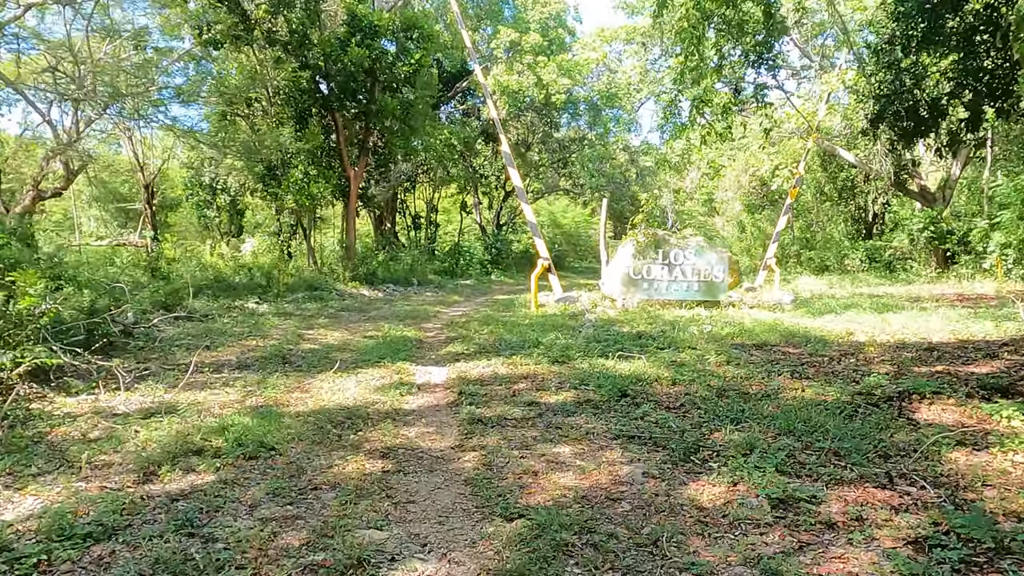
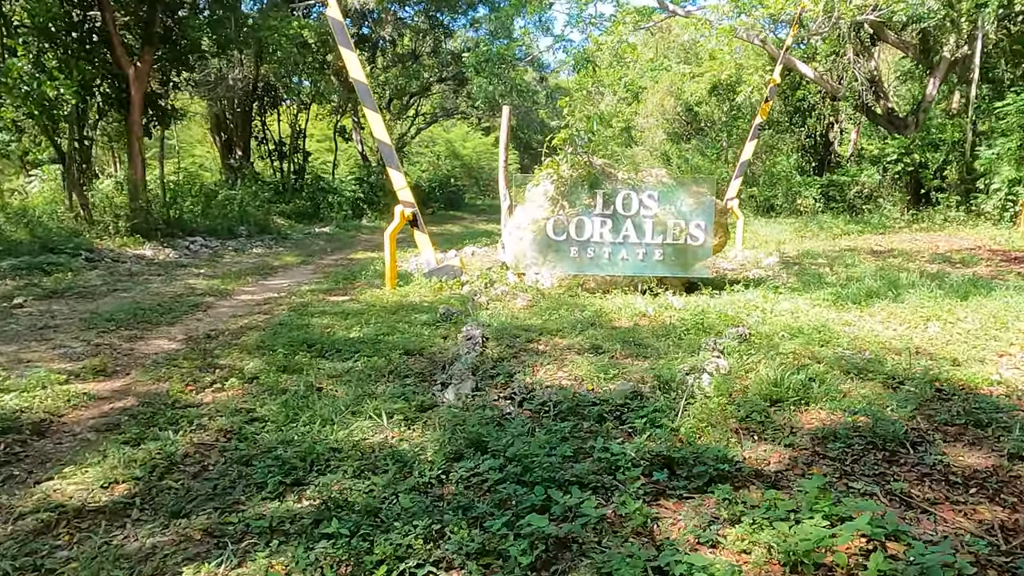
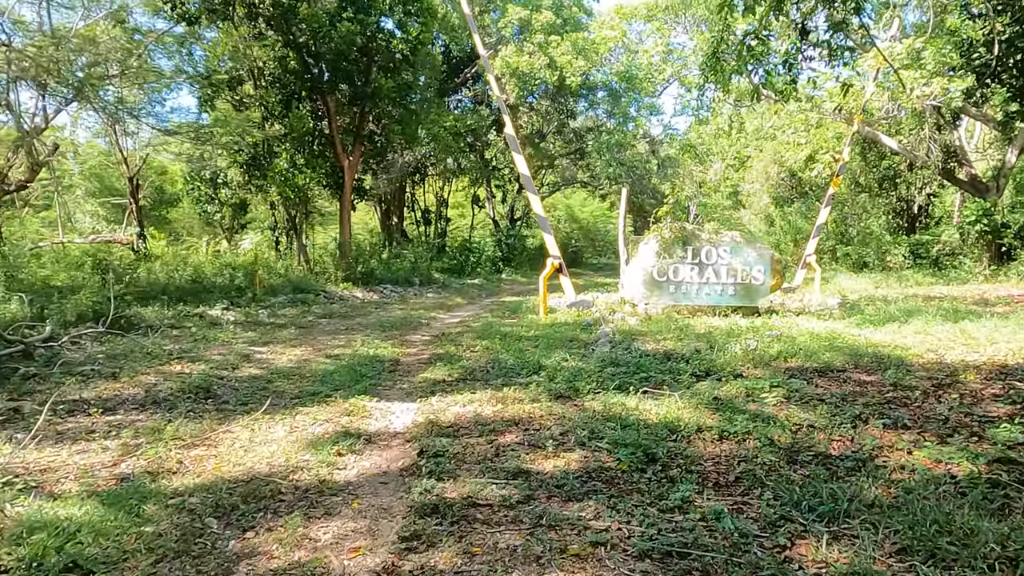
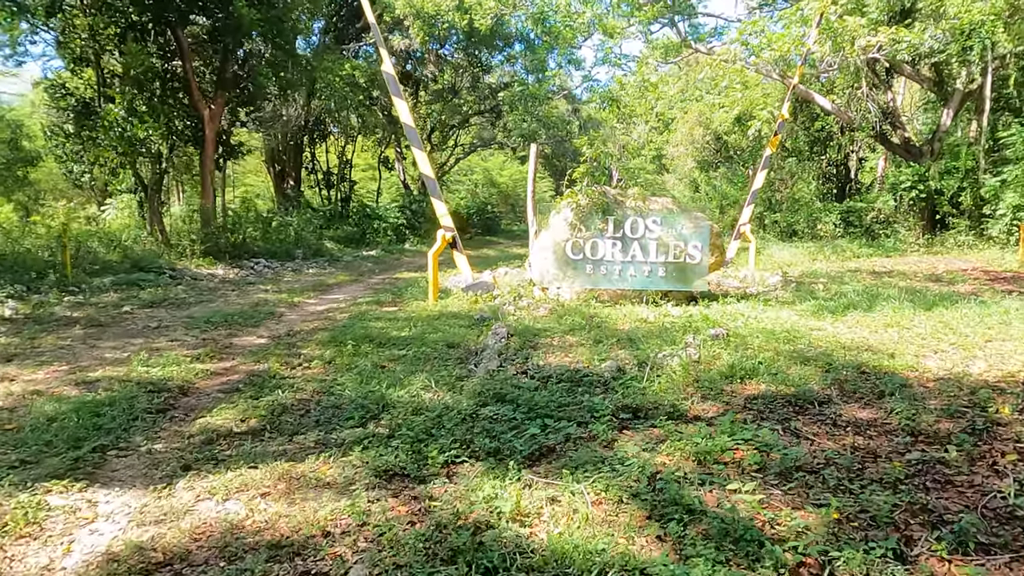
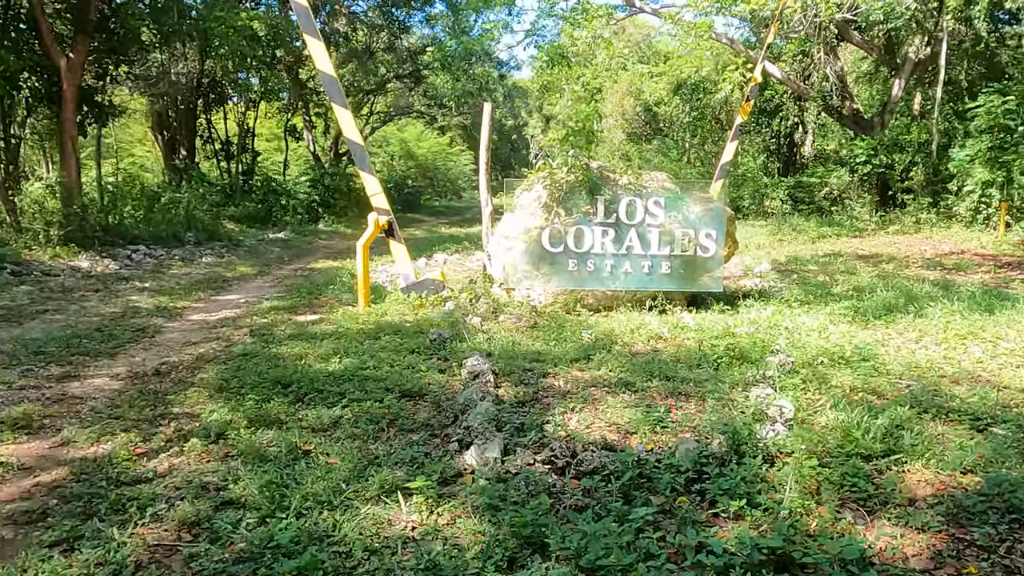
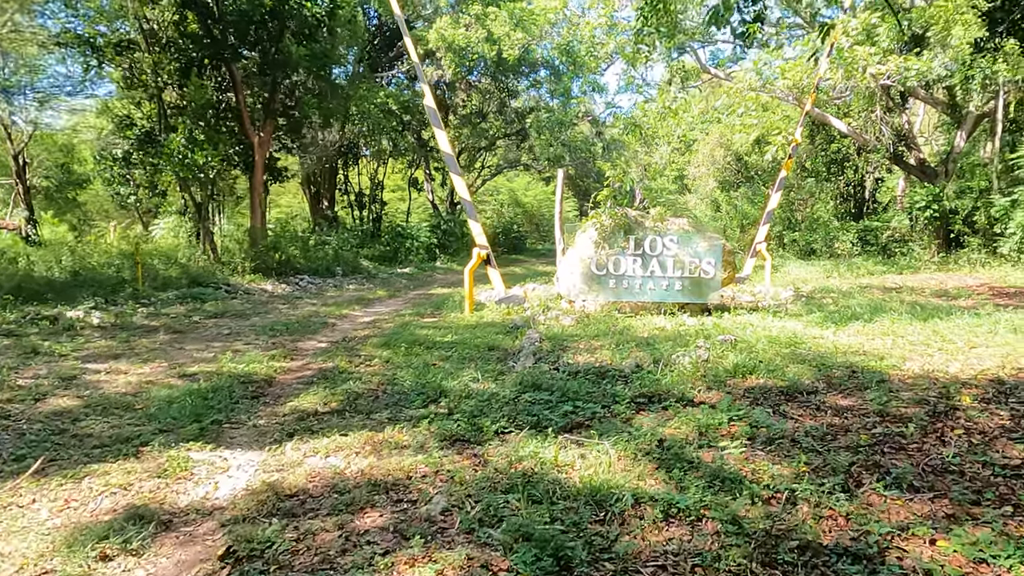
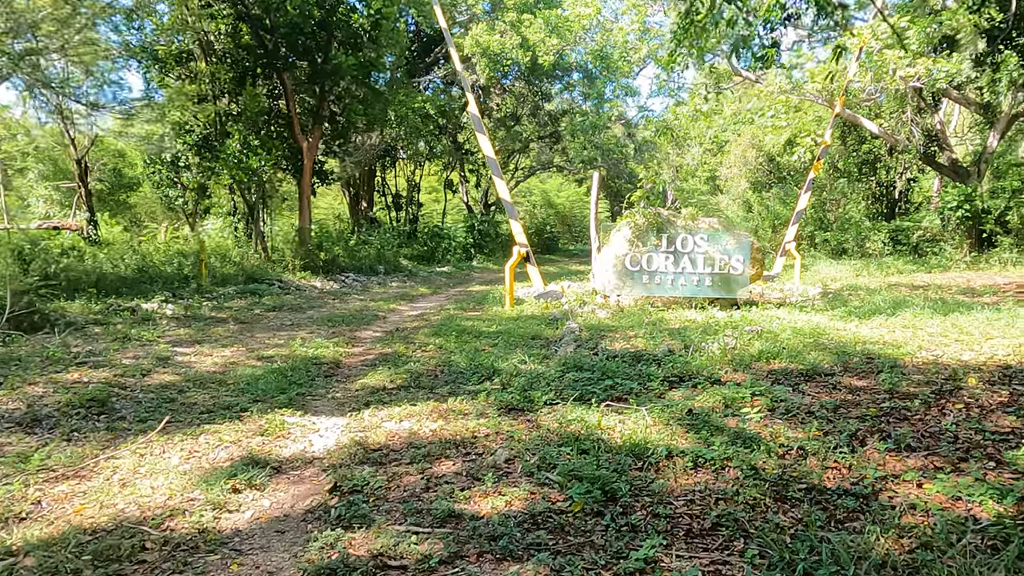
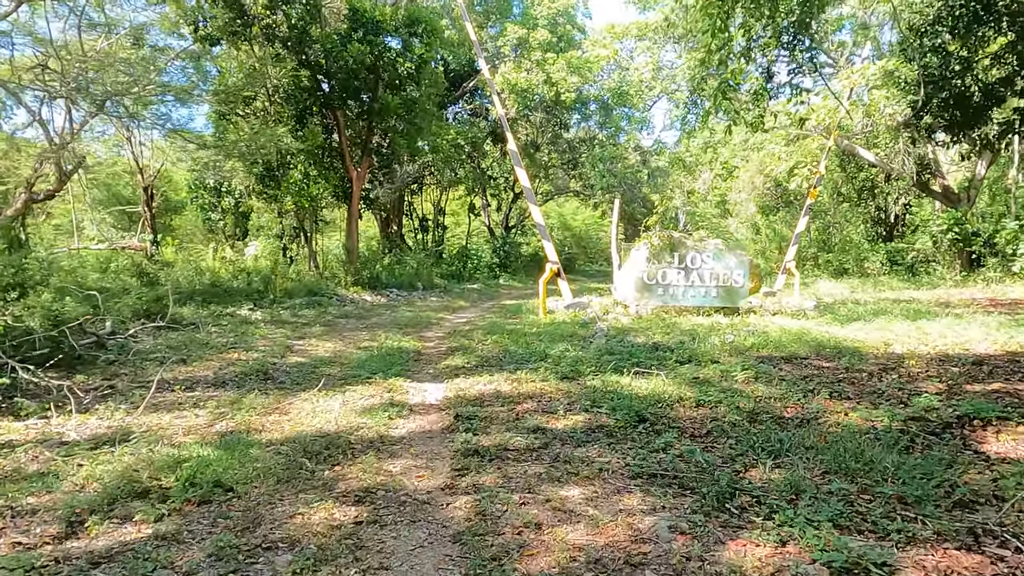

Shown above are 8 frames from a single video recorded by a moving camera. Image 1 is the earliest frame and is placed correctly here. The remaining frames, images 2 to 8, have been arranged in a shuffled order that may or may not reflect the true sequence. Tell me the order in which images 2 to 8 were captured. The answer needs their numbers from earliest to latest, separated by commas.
8, 3, 7, 6, 4, 2, 5
